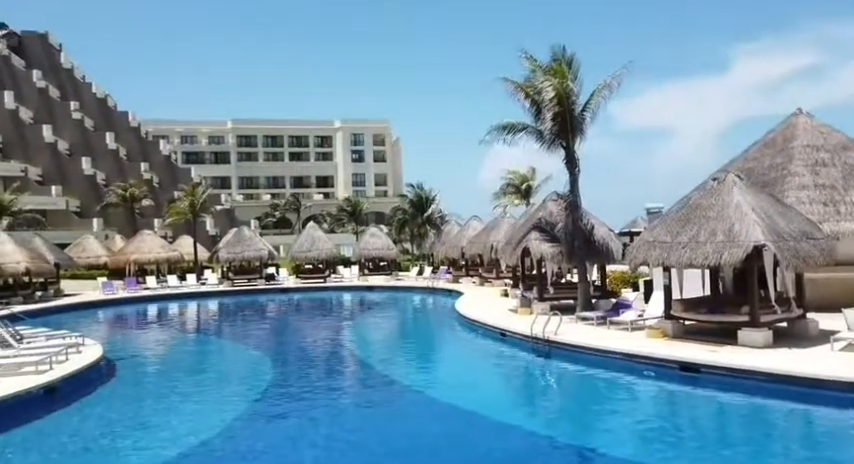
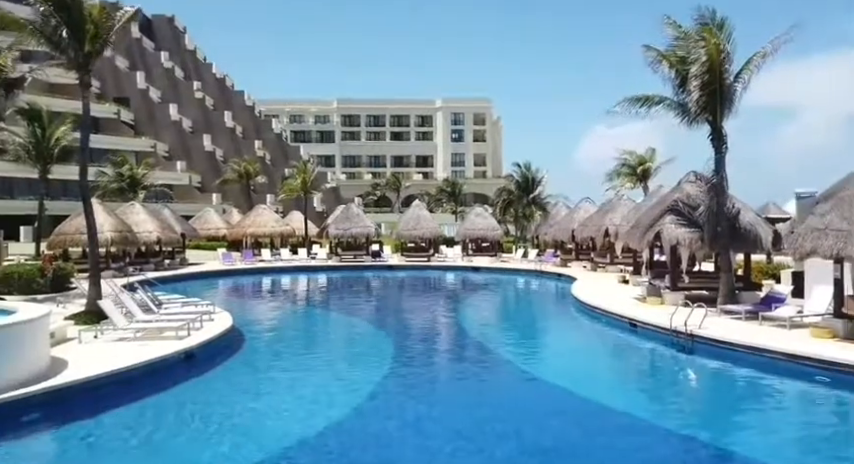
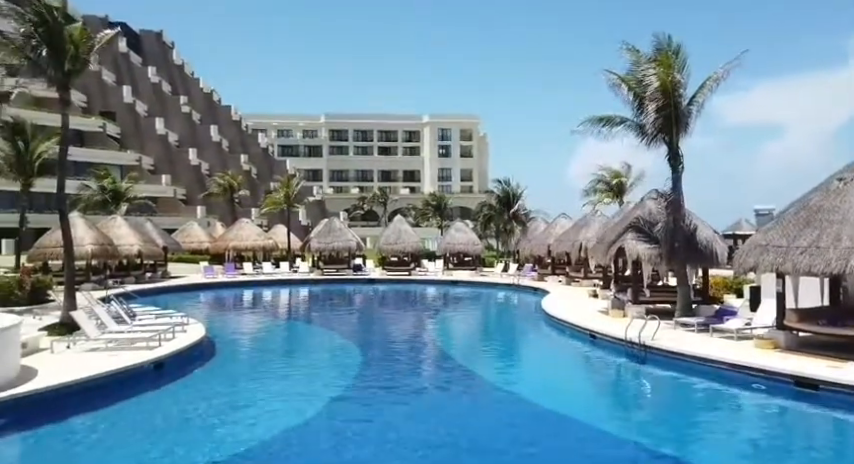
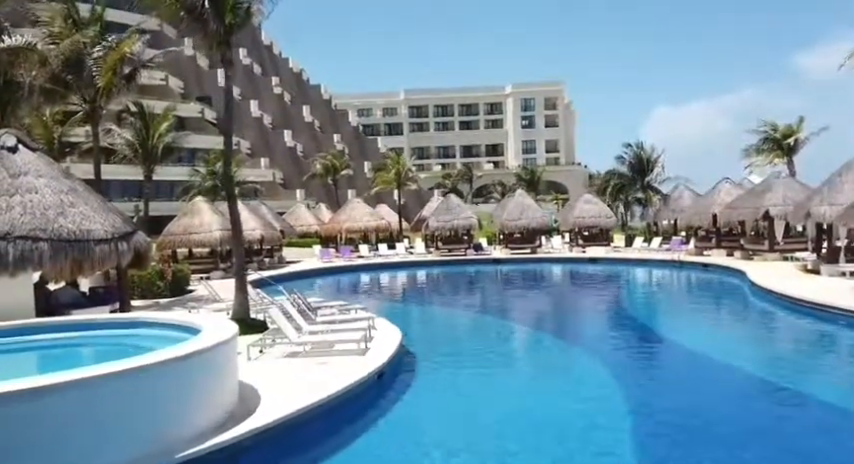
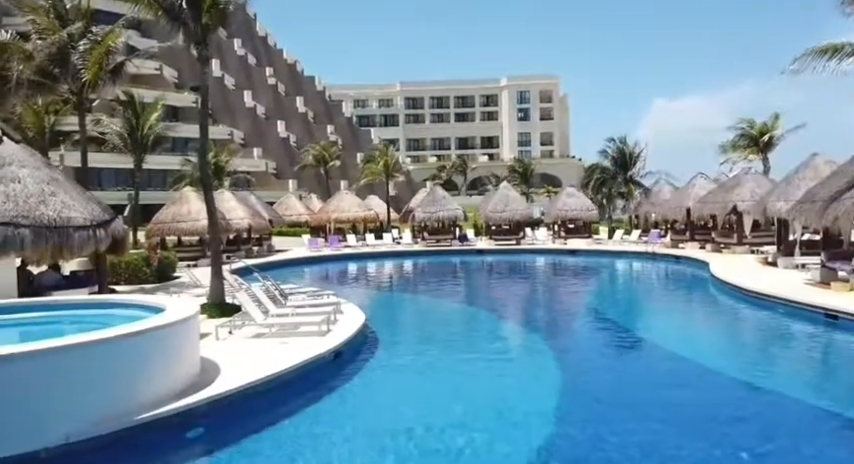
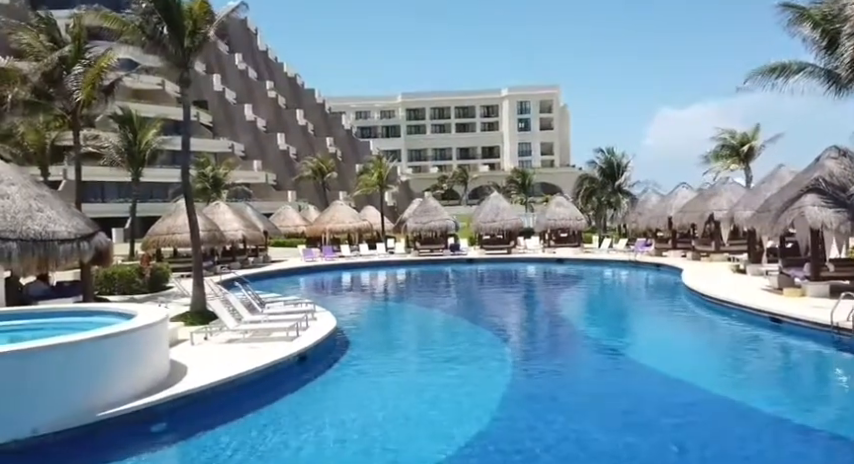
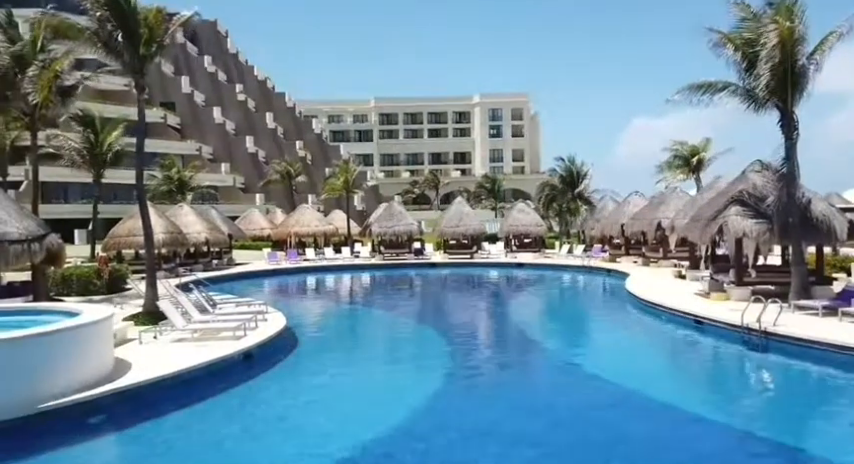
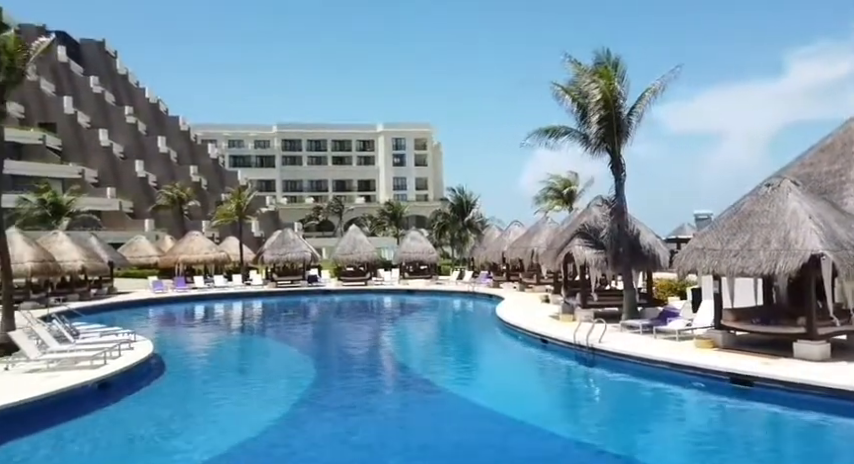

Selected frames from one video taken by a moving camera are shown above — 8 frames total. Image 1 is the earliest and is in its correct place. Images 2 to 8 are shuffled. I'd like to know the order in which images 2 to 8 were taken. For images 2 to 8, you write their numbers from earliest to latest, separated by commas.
8, 3, 2, 7, 6, 5, 4
